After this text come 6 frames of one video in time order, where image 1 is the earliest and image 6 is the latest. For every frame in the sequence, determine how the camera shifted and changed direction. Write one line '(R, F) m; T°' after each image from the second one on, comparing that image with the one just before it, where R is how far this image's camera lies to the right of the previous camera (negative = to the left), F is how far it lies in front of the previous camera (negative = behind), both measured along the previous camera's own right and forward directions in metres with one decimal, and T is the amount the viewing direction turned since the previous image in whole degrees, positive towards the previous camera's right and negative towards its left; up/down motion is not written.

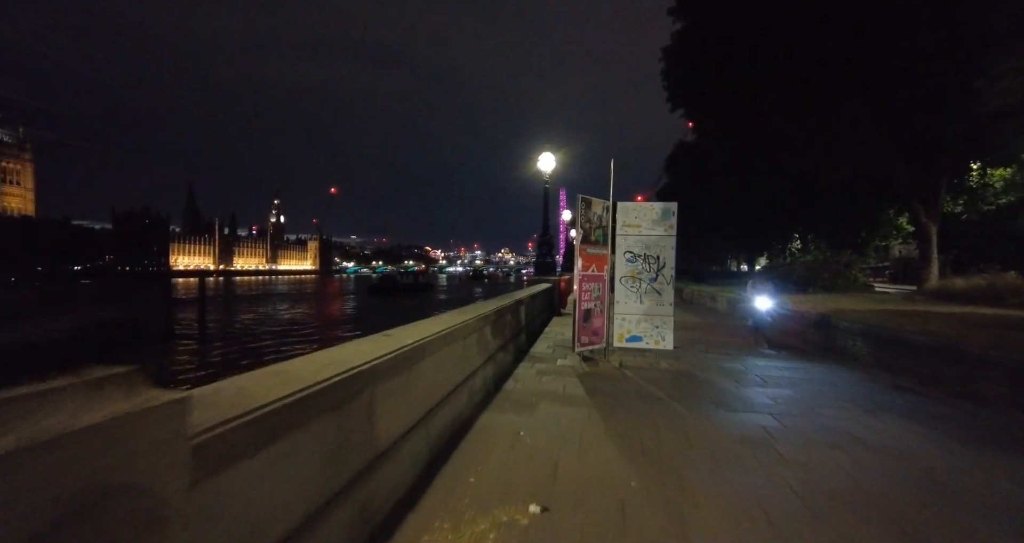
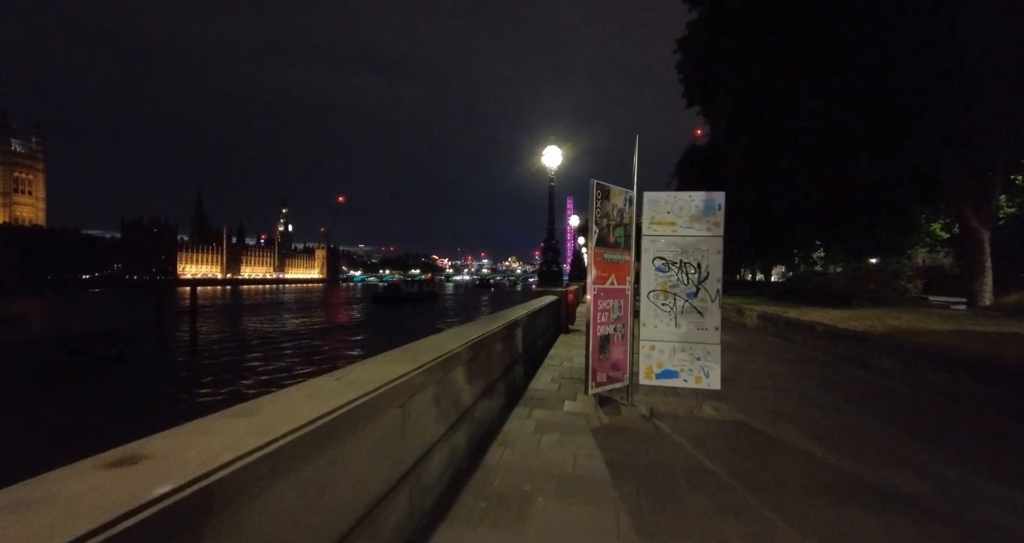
(+0.2, +2.5) m; -1°
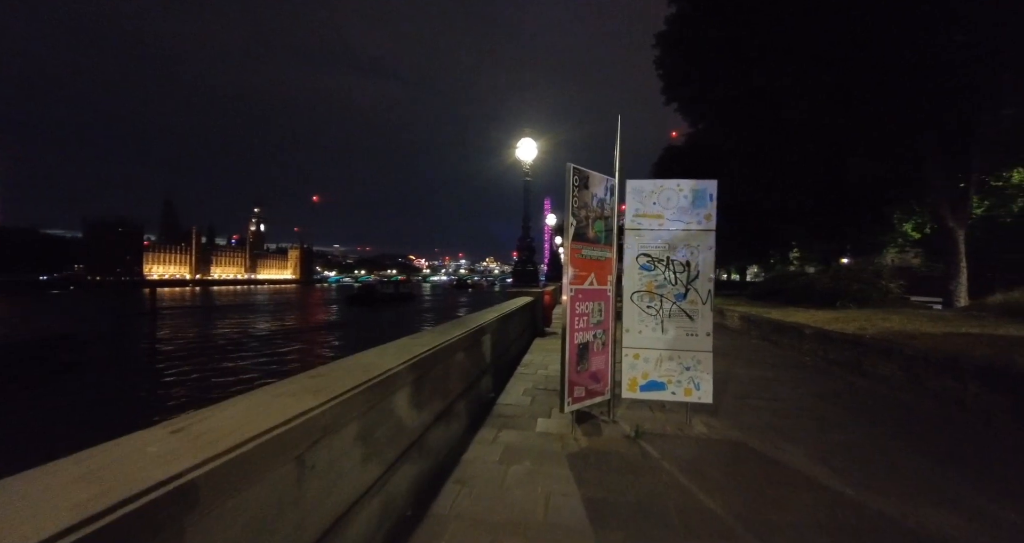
(+0.2, +1.0) m; +3°
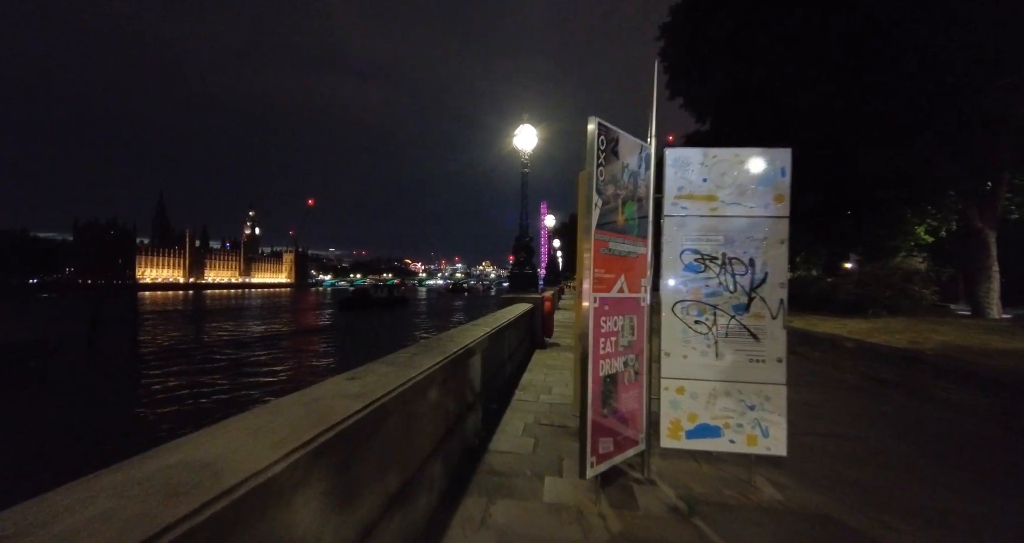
(0.0, +1.8) m; +1°
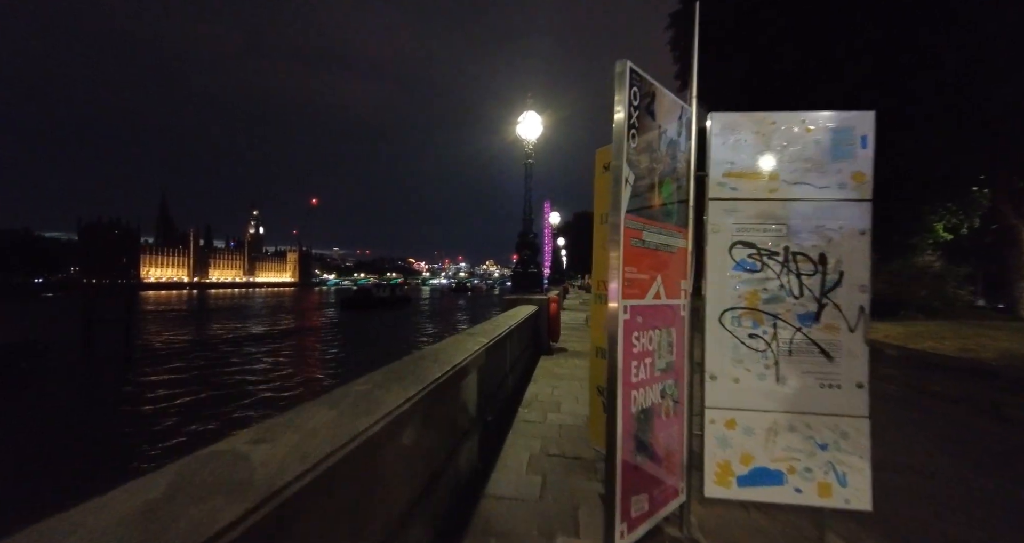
(0.0, +1.1) m; 0°
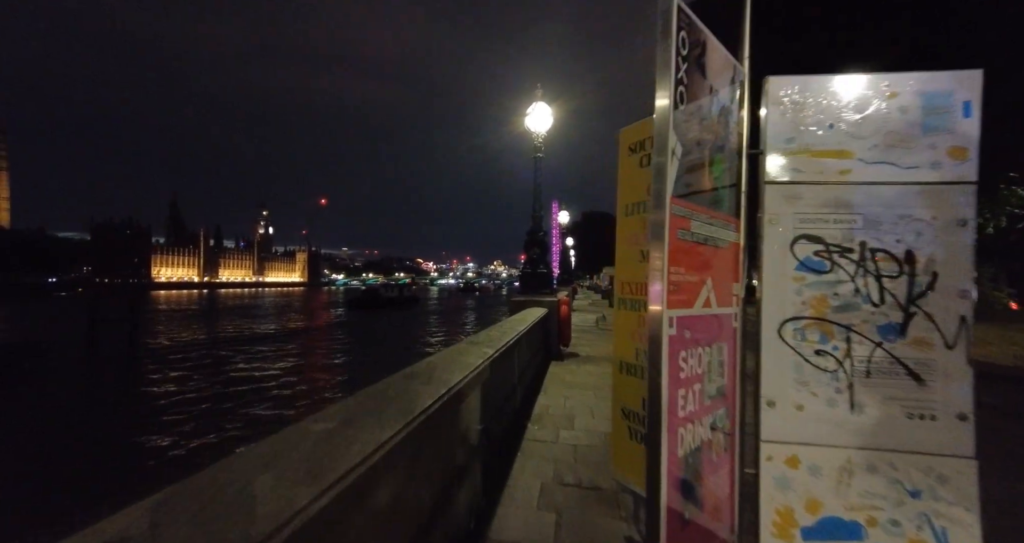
(0.0, +0.7) m; -1°
